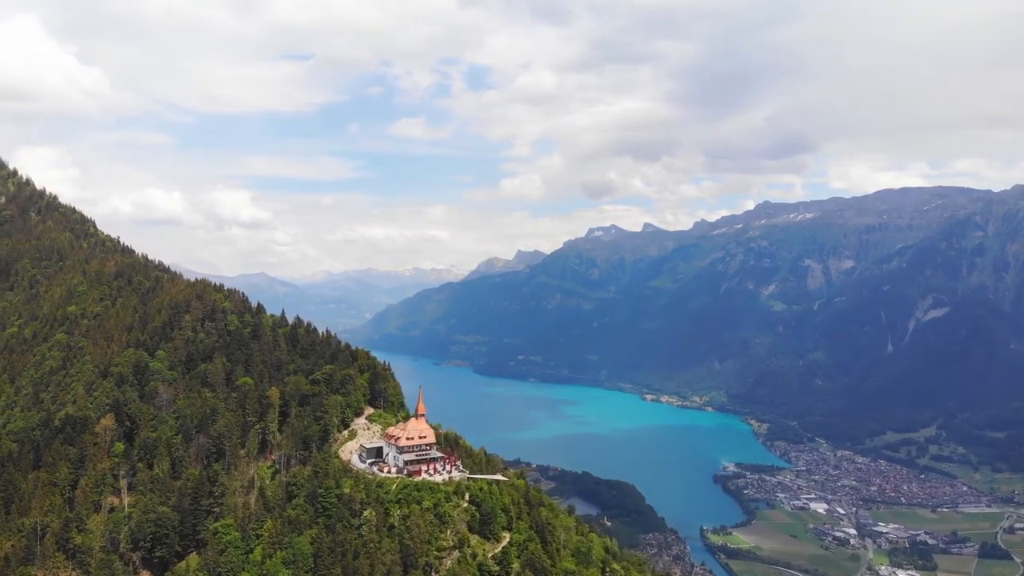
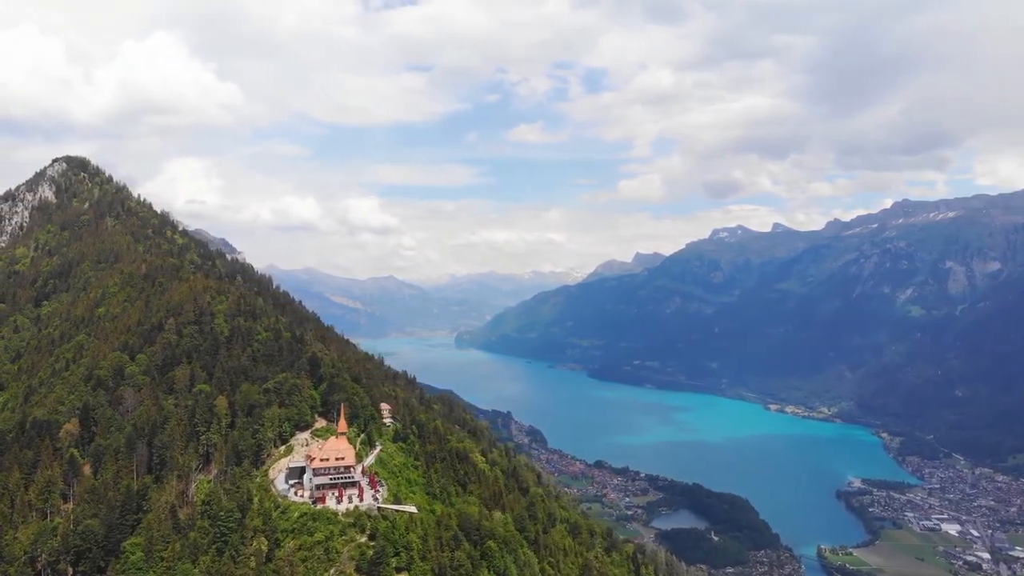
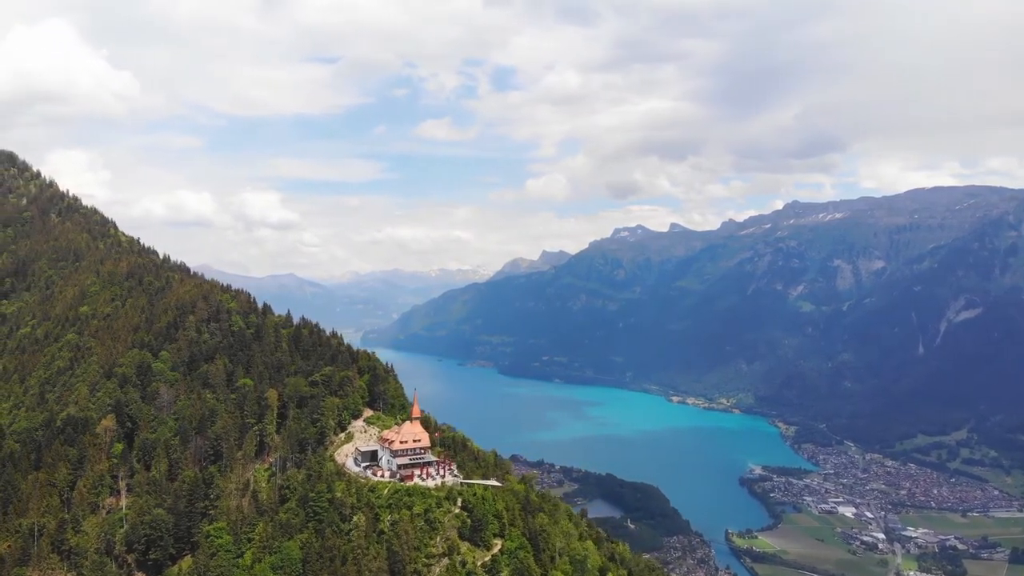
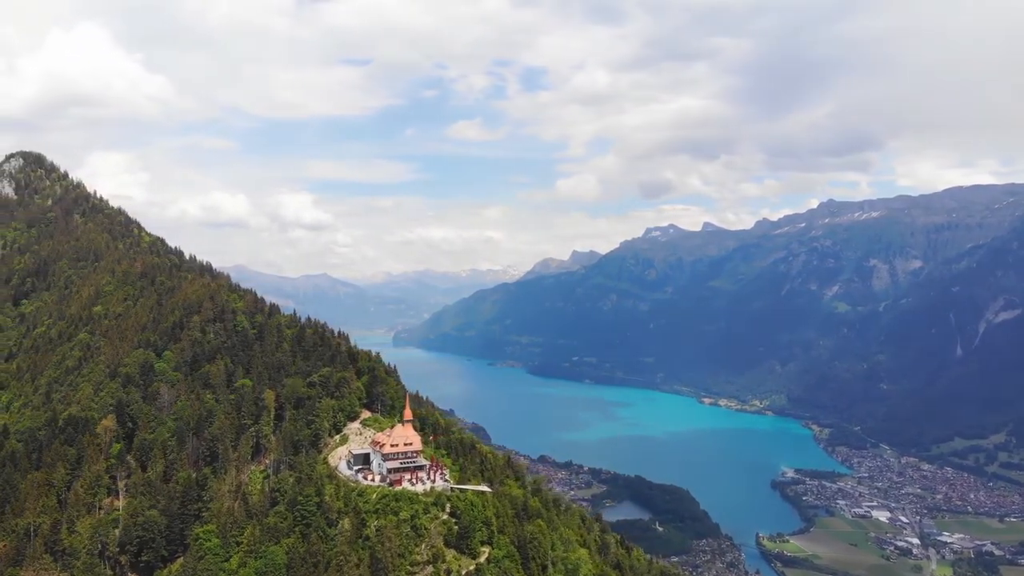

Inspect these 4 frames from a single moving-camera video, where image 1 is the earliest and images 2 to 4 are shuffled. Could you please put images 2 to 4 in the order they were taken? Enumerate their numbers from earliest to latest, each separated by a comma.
3, 4, 2
